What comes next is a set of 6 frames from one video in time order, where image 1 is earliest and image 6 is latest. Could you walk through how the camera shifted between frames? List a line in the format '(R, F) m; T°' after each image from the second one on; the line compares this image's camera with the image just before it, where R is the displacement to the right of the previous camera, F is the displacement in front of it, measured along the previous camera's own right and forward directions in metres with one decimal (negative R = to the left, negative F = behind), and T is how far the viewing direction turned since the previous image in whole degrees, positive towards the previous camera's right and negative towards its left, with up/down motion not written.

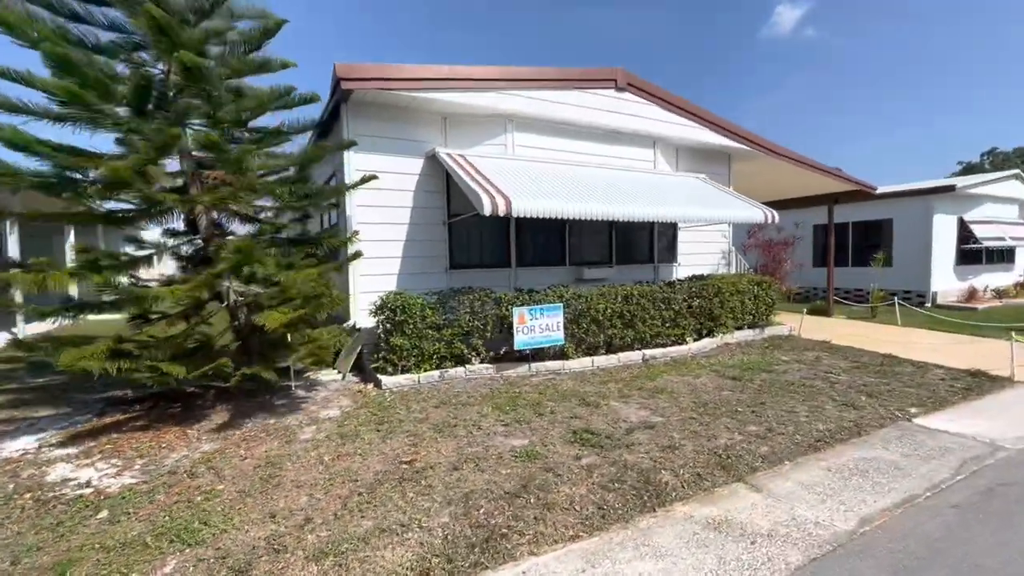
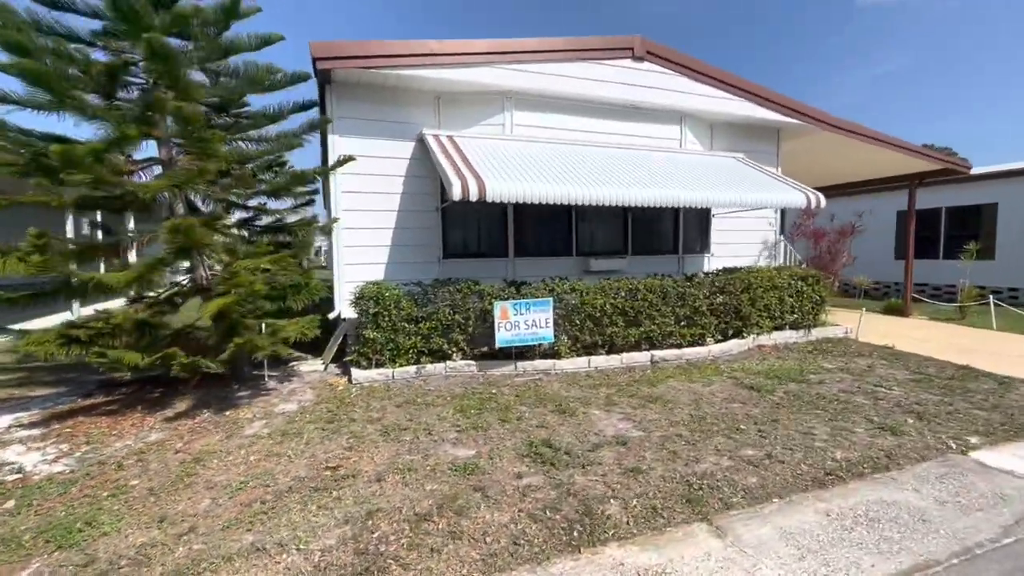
(+1.3, +0.8) m; -8°
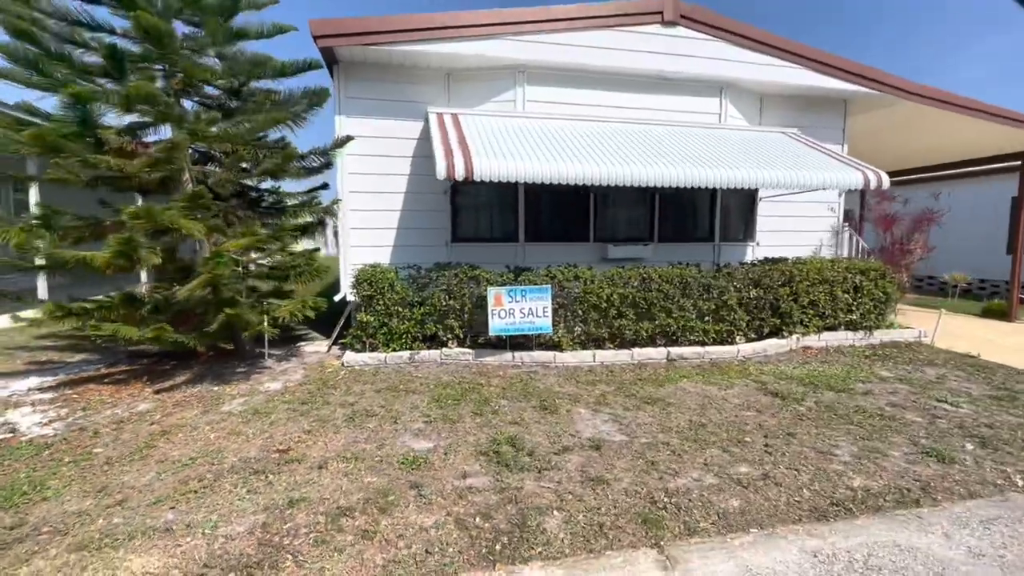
(+1.1, +0.5) m; -8°
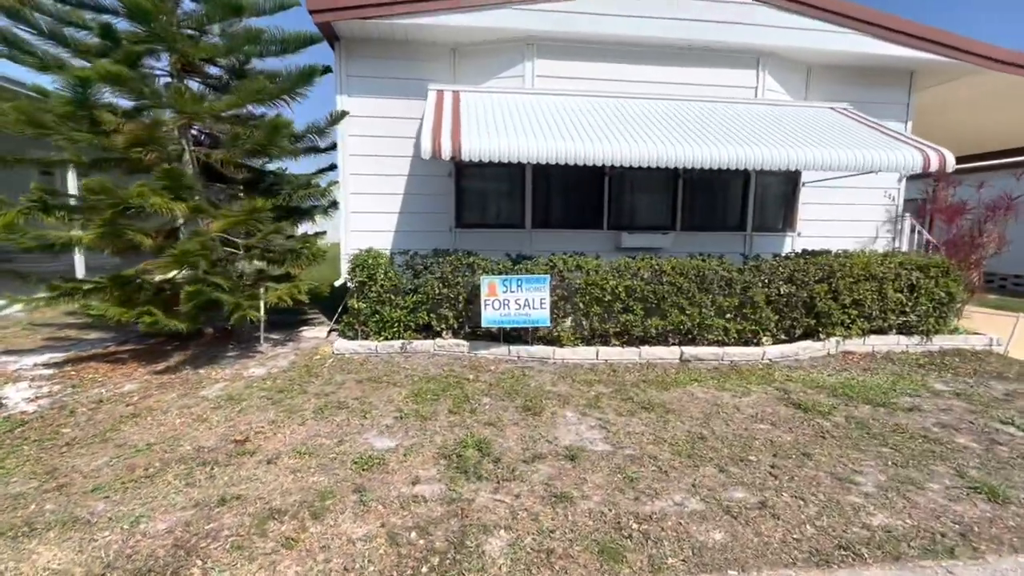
(+0.7, +0.5) m; -6°
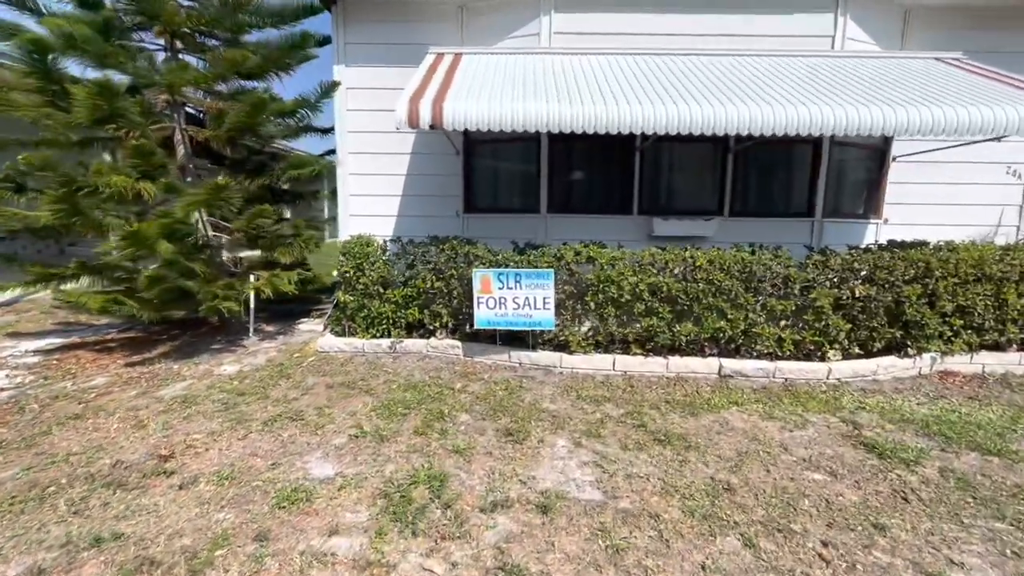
(+0.7, +1.1) m; -7°
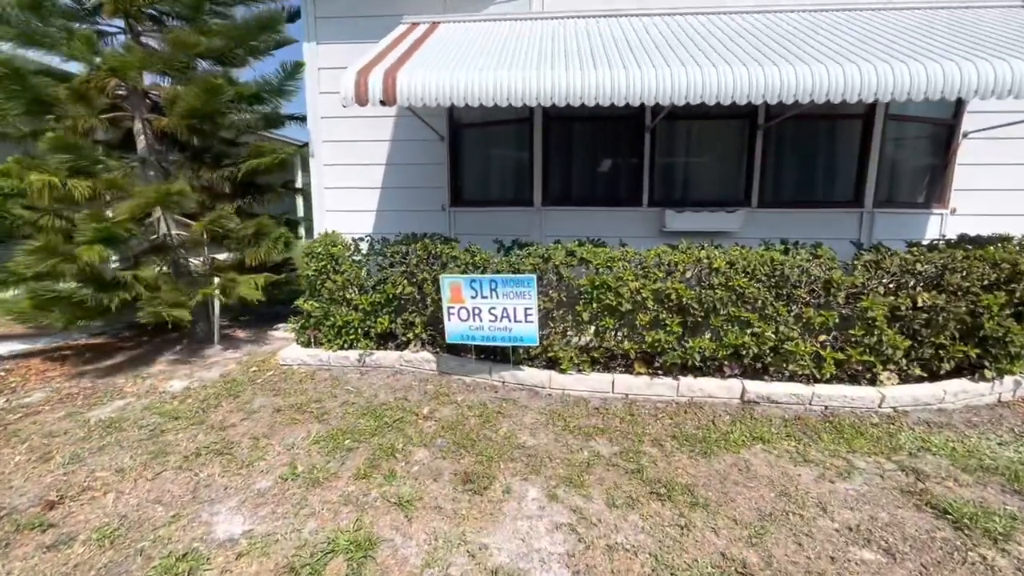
(+0.5, +0.9) m; -4°
